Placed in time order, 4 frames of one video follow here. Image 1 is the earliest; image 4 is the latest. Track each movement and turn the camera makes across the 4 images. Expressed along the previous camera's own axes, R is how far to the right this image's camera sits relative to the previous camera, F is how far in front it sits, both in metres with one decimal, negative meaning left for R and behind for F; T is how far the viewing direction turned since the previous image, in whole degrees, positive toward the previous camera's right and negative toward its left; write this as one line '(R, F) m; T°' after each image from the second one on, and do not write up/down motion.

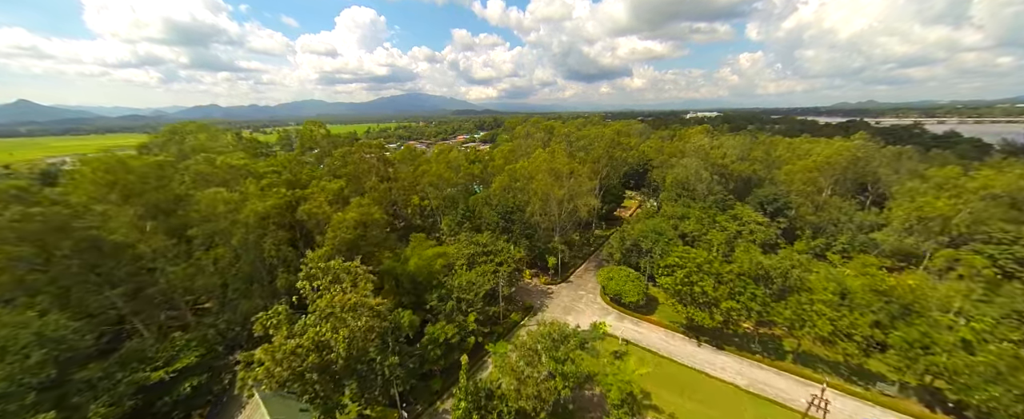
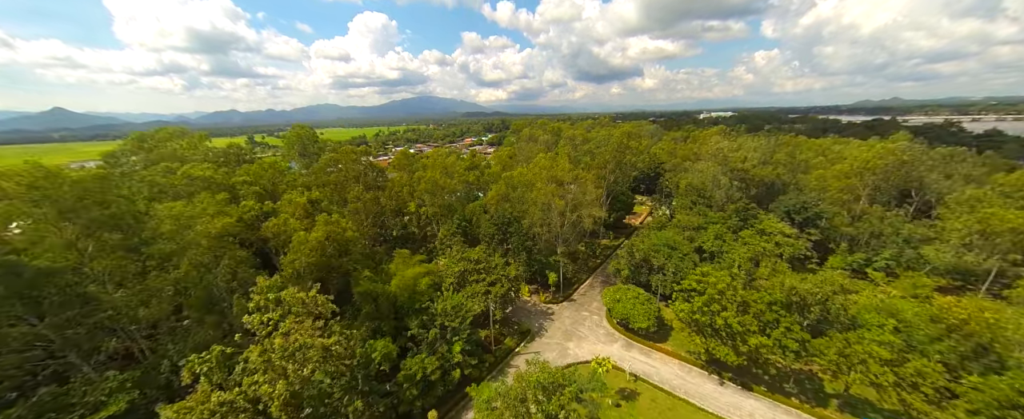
(+1.0, +2.3) m; -2°
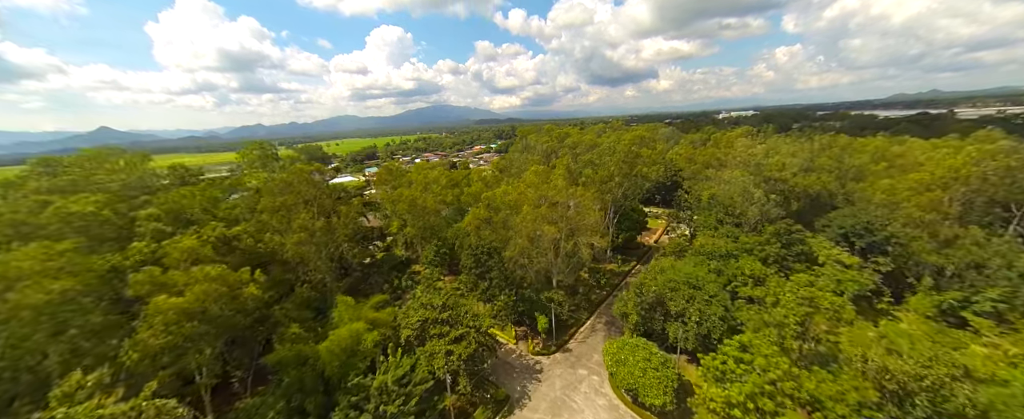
(+2.3, +4.4) m; -3°
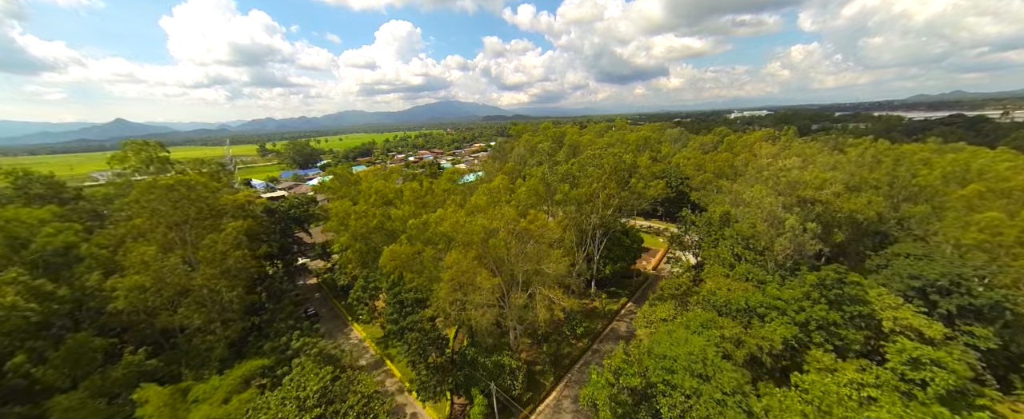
(+3.5, +5.8) m; -1°
